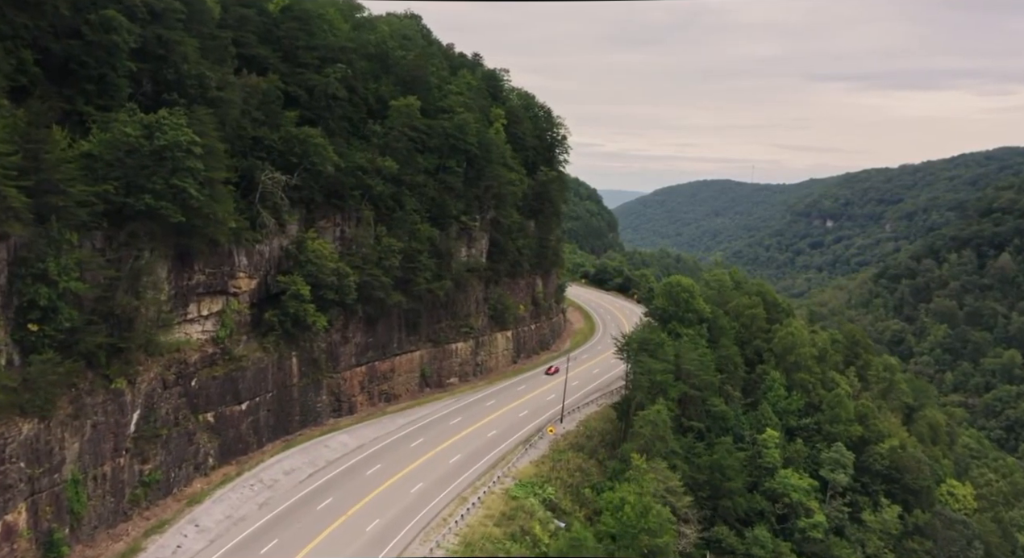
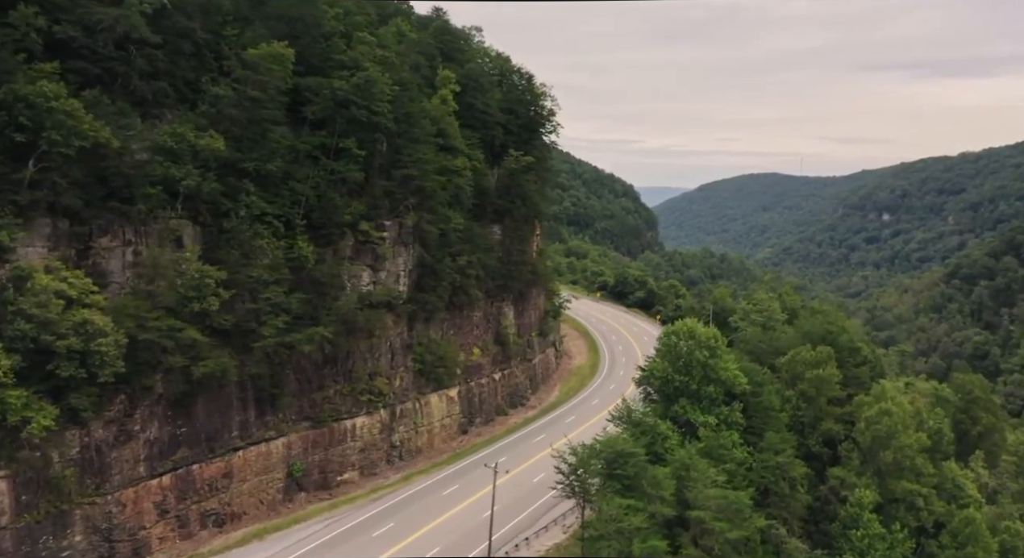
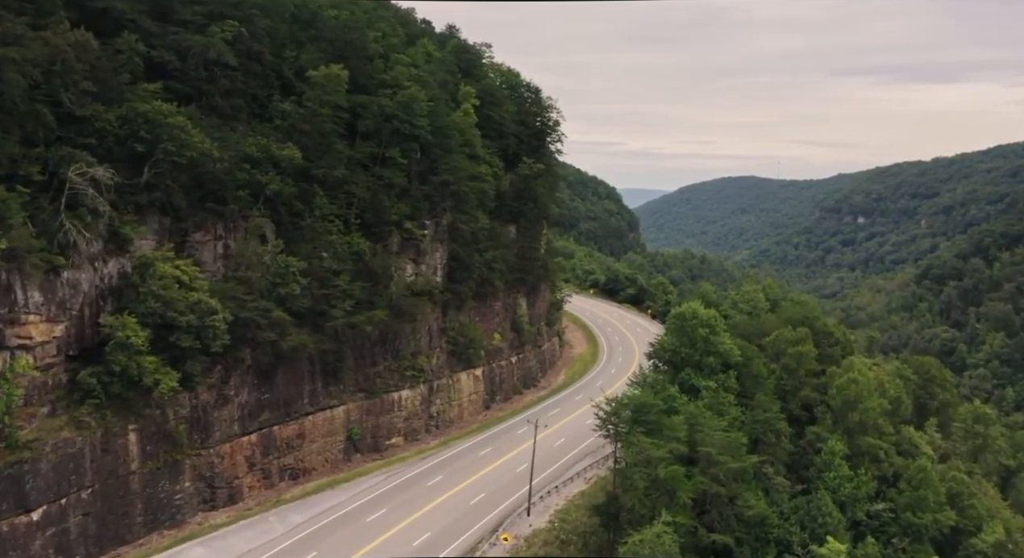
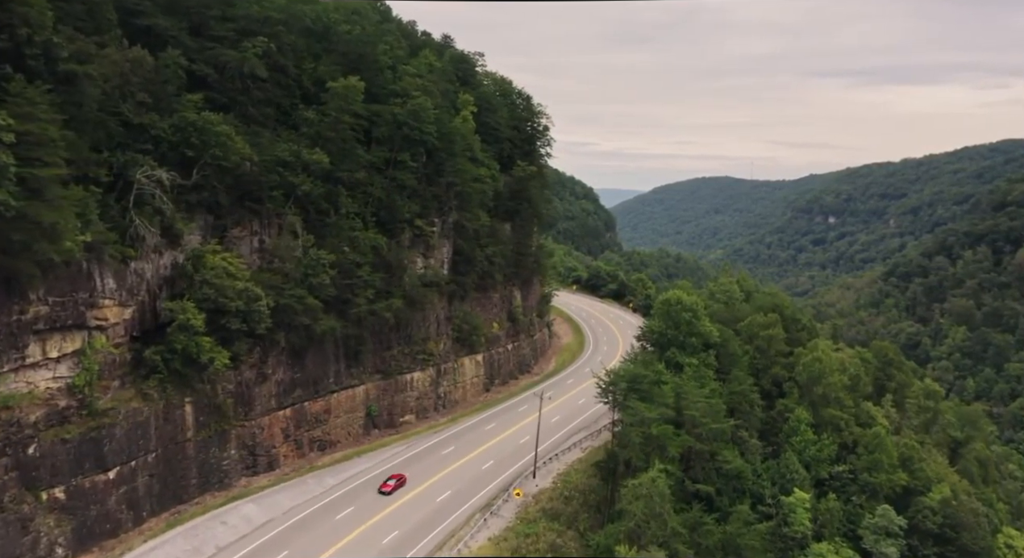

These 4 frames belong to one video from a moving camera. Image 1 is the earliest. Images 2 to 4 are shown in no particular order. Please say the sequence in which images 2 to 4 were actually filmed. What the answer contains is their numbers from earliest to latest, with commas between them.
4, 3, 2
